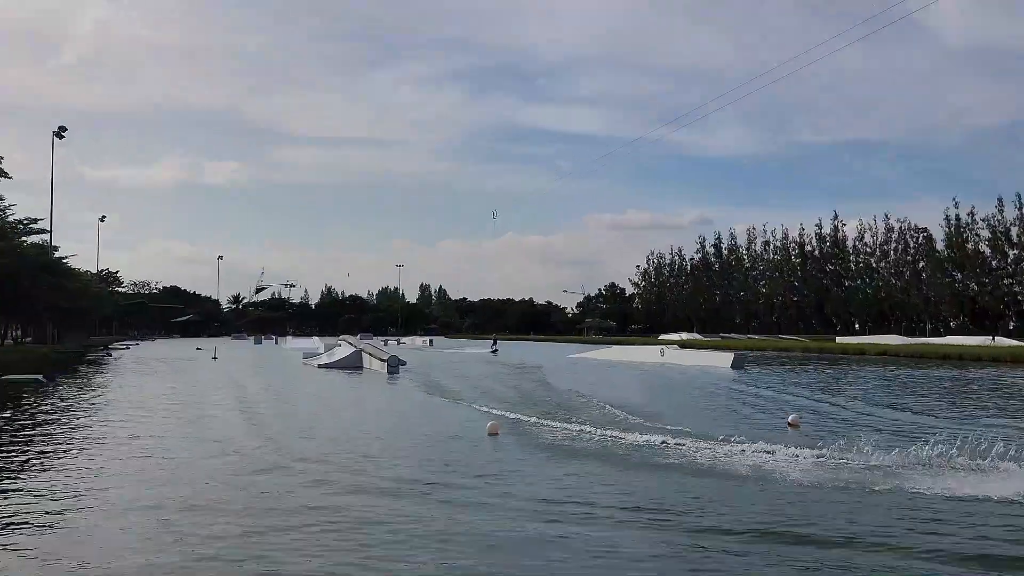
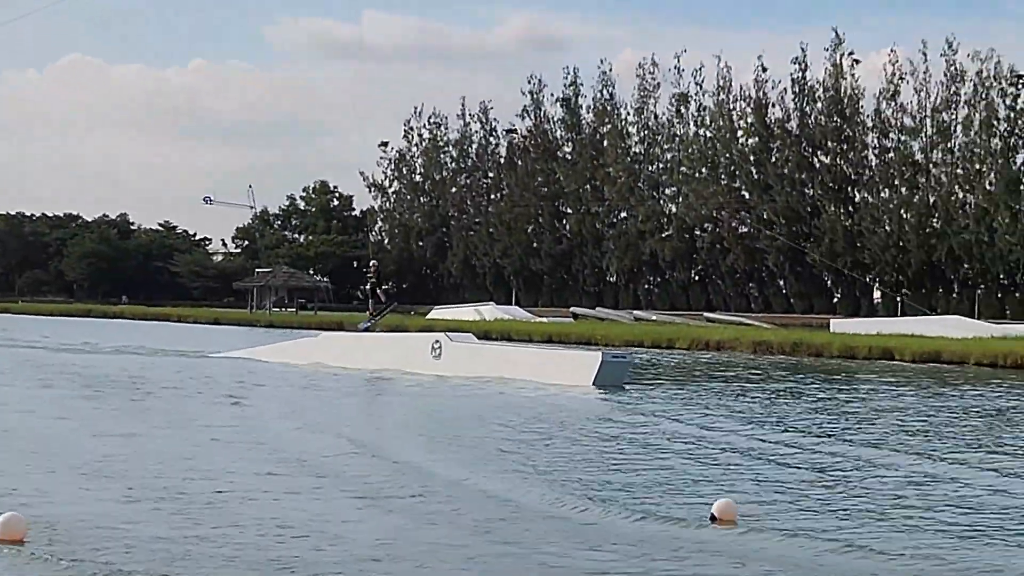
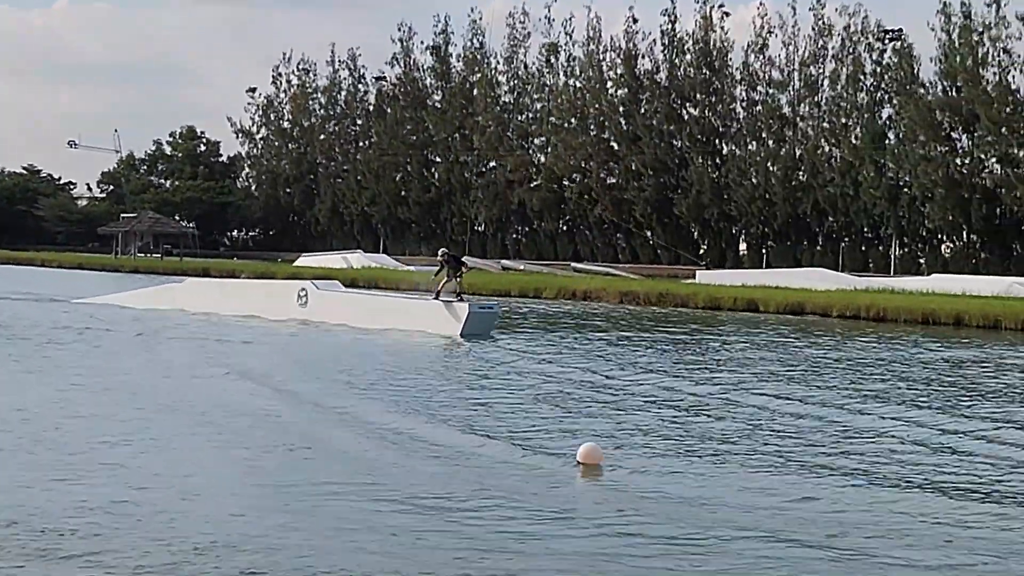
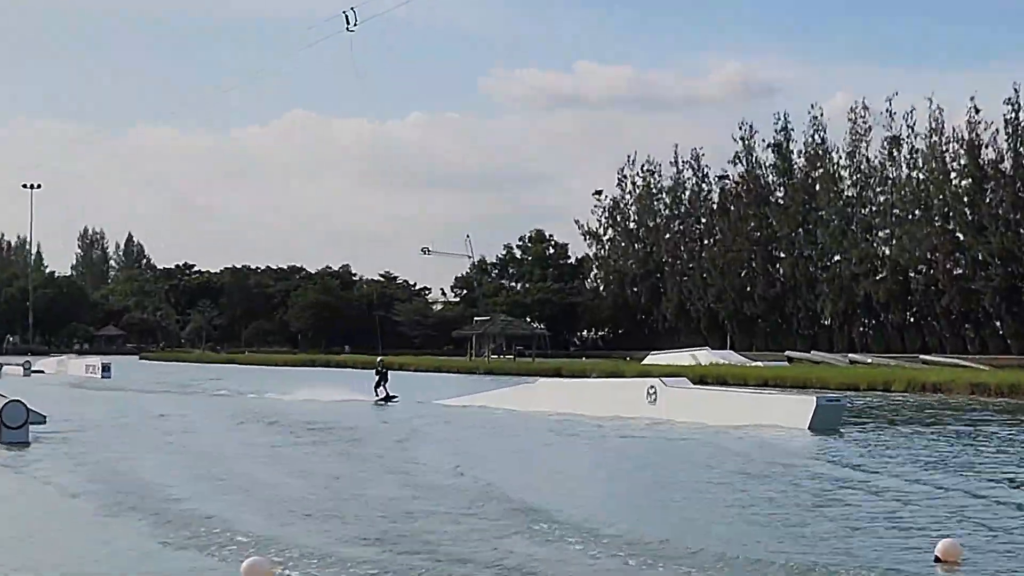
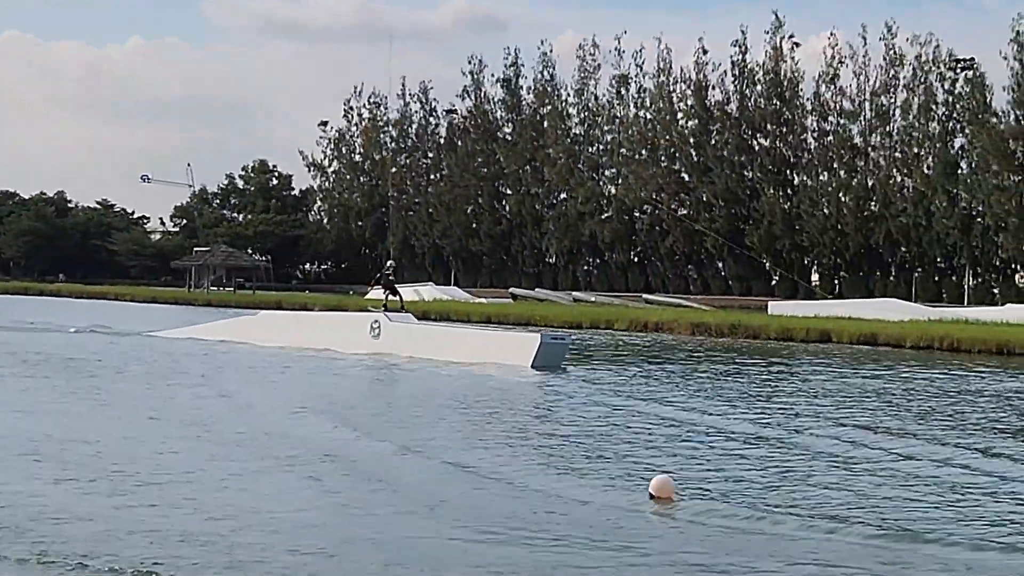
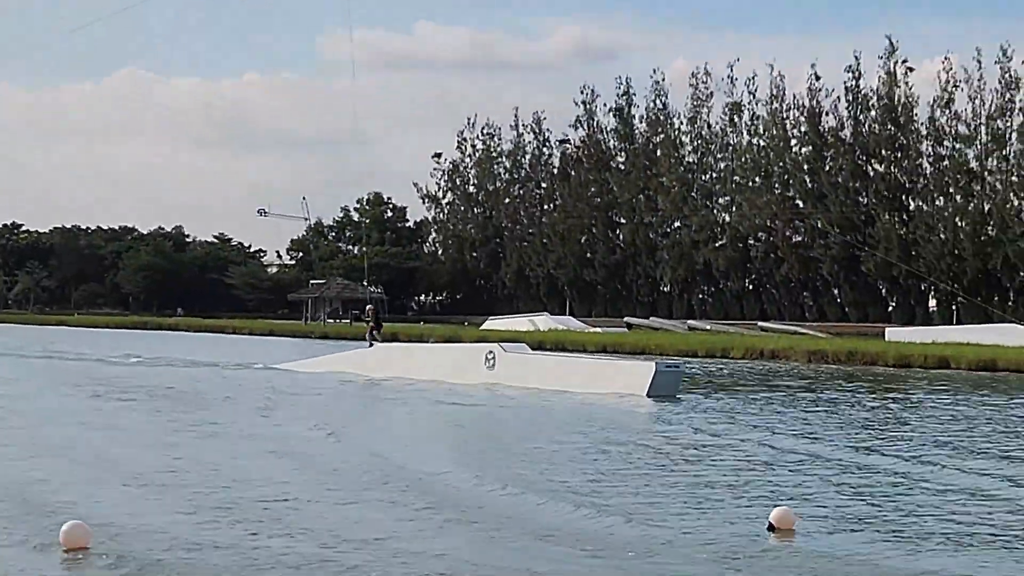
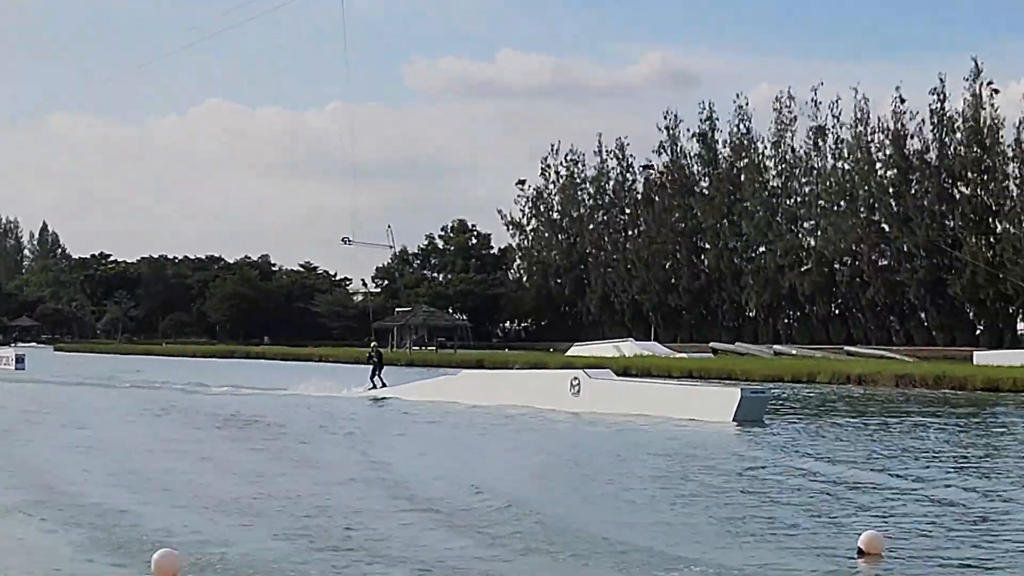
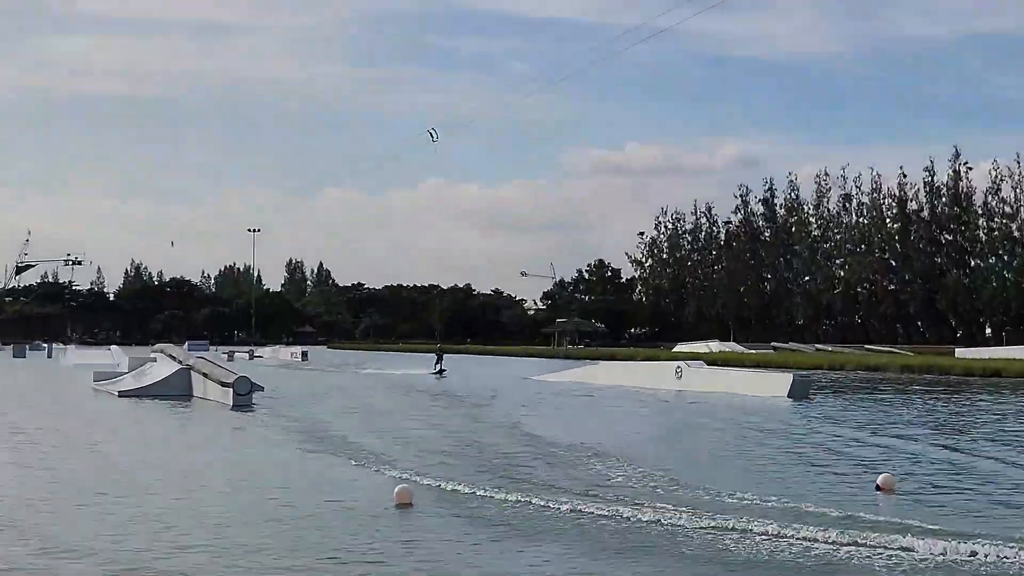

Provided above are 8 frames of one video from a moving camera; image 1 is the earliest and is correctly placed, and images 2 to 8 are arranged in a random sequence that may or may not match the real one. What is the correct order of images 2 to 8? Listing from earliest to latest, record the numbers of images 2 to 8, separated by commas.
8, 4, 7, 6, 2, 5, 3
